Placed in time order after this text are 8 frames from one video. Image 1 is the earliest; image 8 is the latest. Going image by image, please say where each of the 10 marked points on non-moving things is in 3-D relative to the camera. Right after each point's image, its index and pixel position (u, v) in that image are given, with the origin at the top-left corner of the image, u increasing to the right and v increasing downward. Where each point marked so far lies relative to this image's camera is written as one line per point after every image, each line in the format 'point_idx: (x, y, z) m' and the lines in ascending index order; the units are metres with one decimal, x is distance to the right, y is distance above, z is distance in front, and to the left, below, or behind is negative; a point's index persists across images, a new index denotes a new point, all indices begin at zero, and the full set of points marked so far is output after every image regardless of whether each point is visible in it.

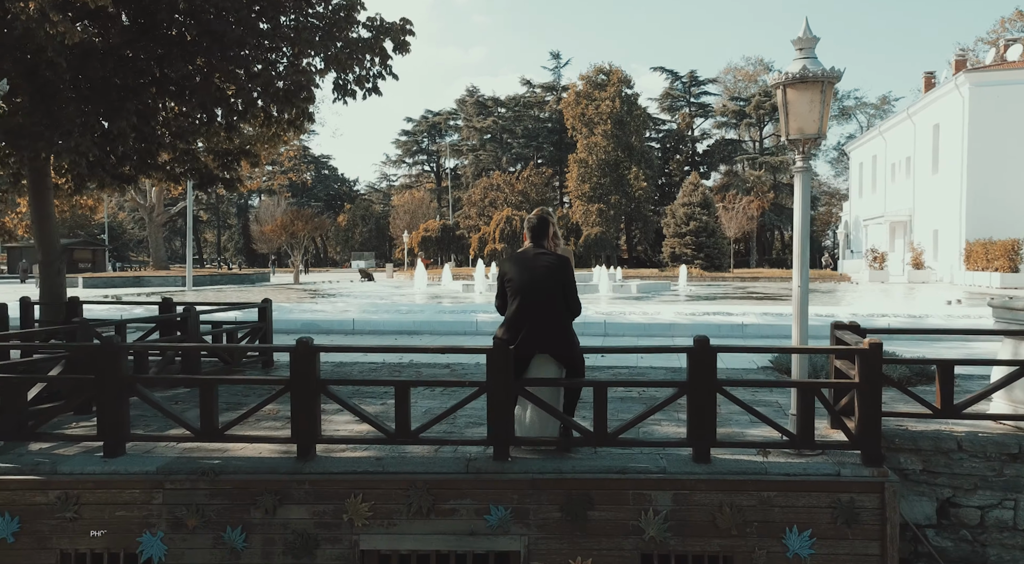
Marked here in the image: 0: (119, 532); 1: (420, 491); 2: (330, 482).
0: (-2.9, -1.8, +6.1) m
1: (-0.7, -1.5, +6.0) m
2: (-1.3, -1.5, +6.1) m
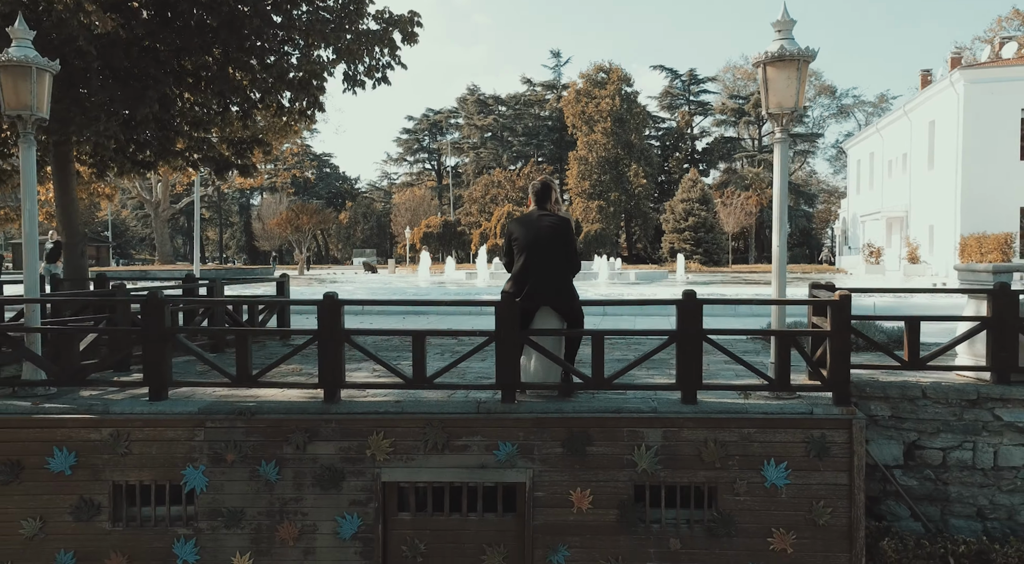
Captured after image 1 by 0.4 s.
0: (-2.8, -1.5, +6.8) m
1: (-0.6, -1.2, +6.7) m
2: (-1.3, -1.1, +6.7) m
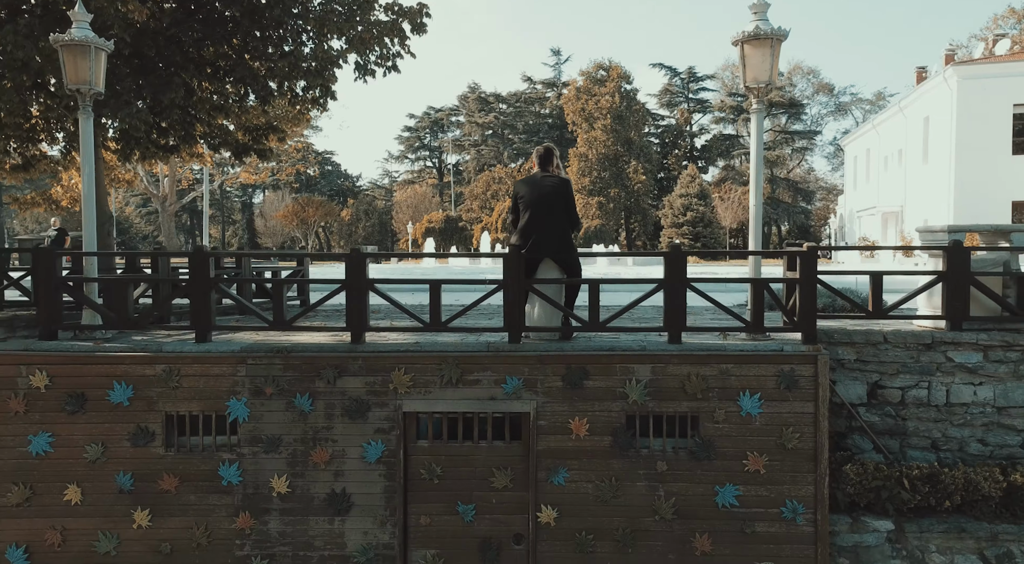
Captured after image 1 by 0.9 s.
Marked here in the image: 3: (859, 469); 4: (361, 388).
0: (-2.8, -1.1, +7.7) m
1: (-0.6, -0.8, +7.6) m
2: (-1.2, -0.7, +7.6) m
3: (+3.2, -1.7, +7.8) m
4: (-1.4, -1.0, +7.7) m
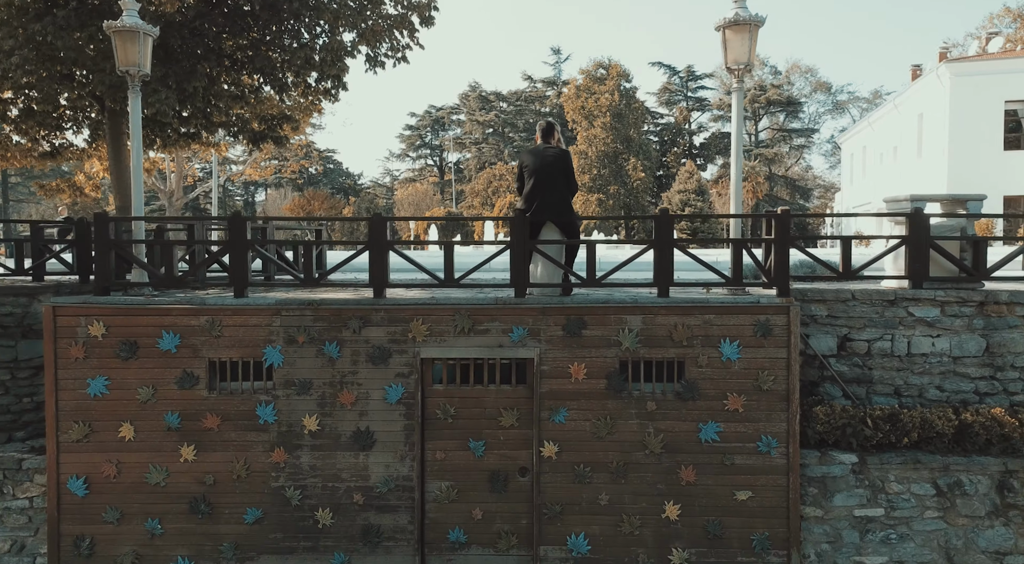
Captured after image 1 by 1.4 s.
0: (-2.7, -0.7, +8.6) m
1: (-0.5, -0.3, +8.5) m
2: (-1.2, -0.3, +8.6) m
3: (+3.3, -1.3, +8.7) m
4: (-1.3, -0.6, +8.6) m
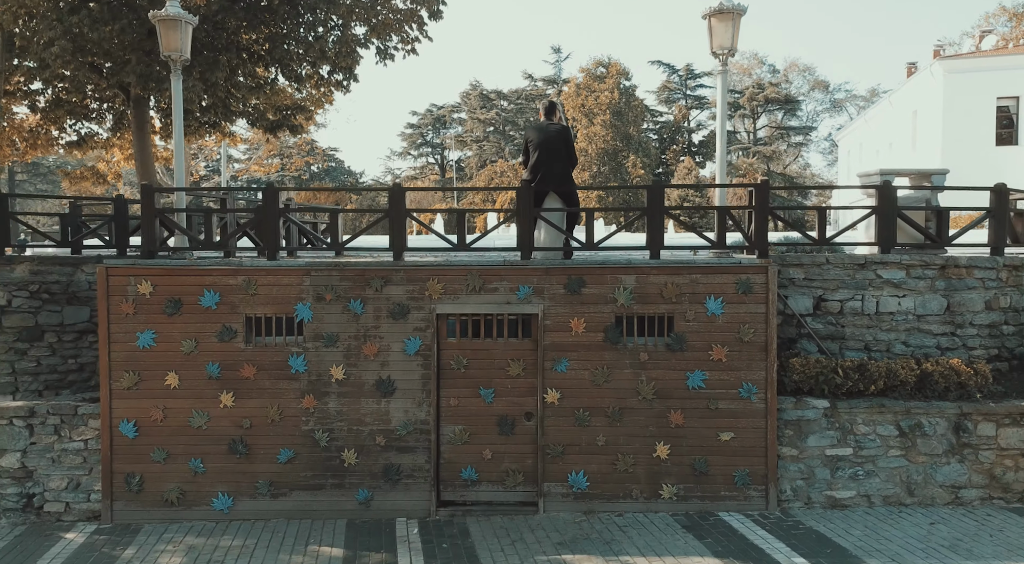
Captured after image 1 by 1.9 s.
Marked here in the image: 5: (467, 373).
0: (-2.6, -0.2, +9.6) m
1: (-0.4, +0.1, +9.5) m
2: (-1.1, +0.1, +9.5) m
3: (+3.3, -0.9, +9.7) m
4: (-1.2, -0.1, +9.6) m
5: (-0.5, -1.0, +9.6) m
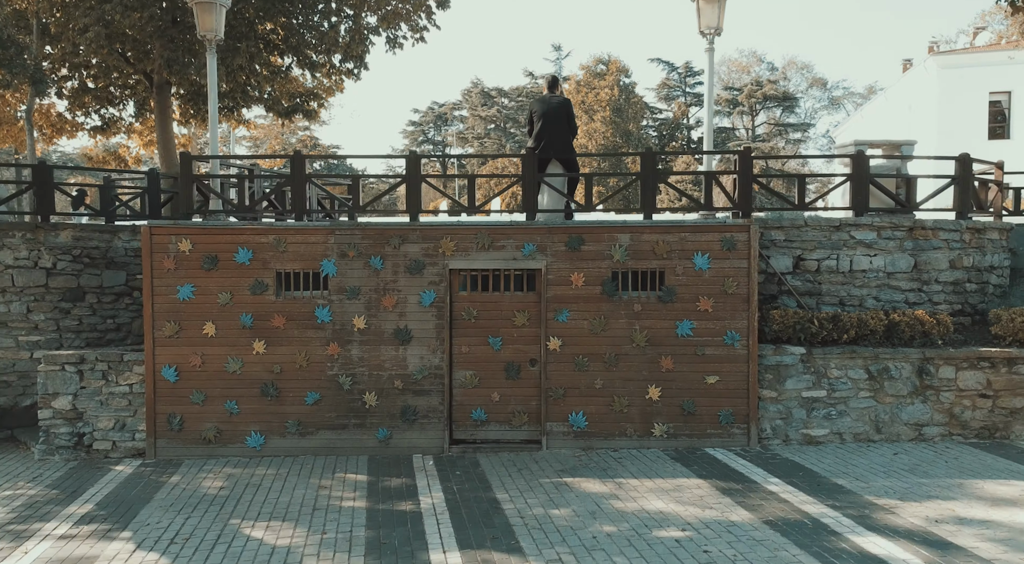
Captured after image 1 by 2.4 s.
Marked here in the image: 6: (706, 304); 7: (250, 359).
0: (-2.5, +0.3, +10.6) m
1: (-0.3, +0.6, +10.5) m
2: (-1.0, +0.7, +10.5) m
3: (+3.4, -0.4, +10.6) m
4: (-1.2, +0.4, +10.5) m
5: (-0.4, -0.5, +10.6) m
6: (+2.4, -0.3, +10.4) m
7: (-3.3, -1.0, +10.6) m
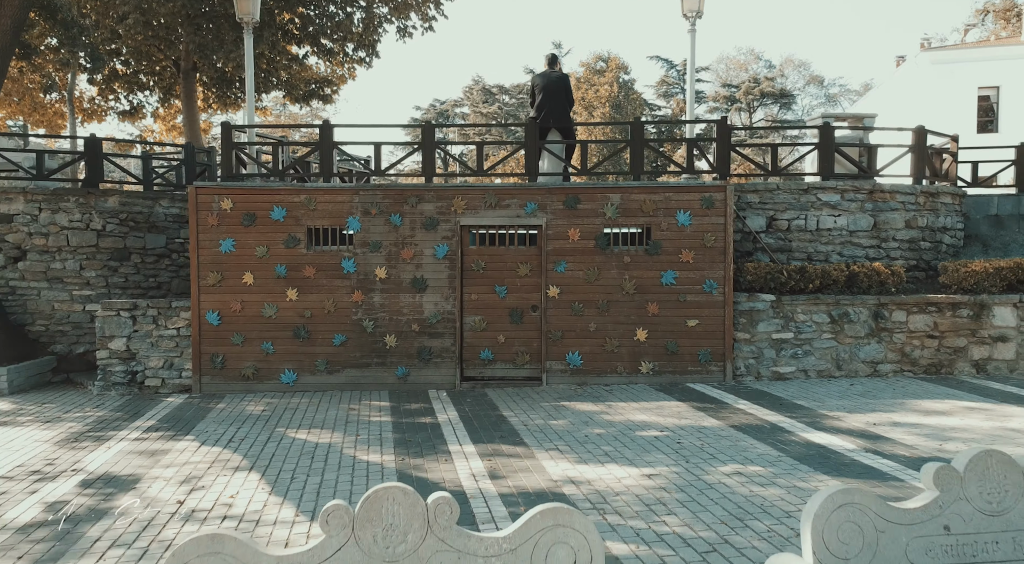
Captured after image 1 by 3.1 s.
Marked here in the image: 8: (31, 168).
0: (-2.5, +0.9, +11.9) m
1: (-0.3, +1.2, +11.8) m
2: (-1.0, +1.3, +11.9) m
3: (+3.5, +0.2, +12.0) m
4: (-1.1, +1.0, +11.9) m
5: (-0.4, +0.1, +11.9) m
6: (+2.4, +0.4, +11.7) m
7: (-3.2, -0.3, +12.0) m
8: (-7.8, +1.8, +13.8) m
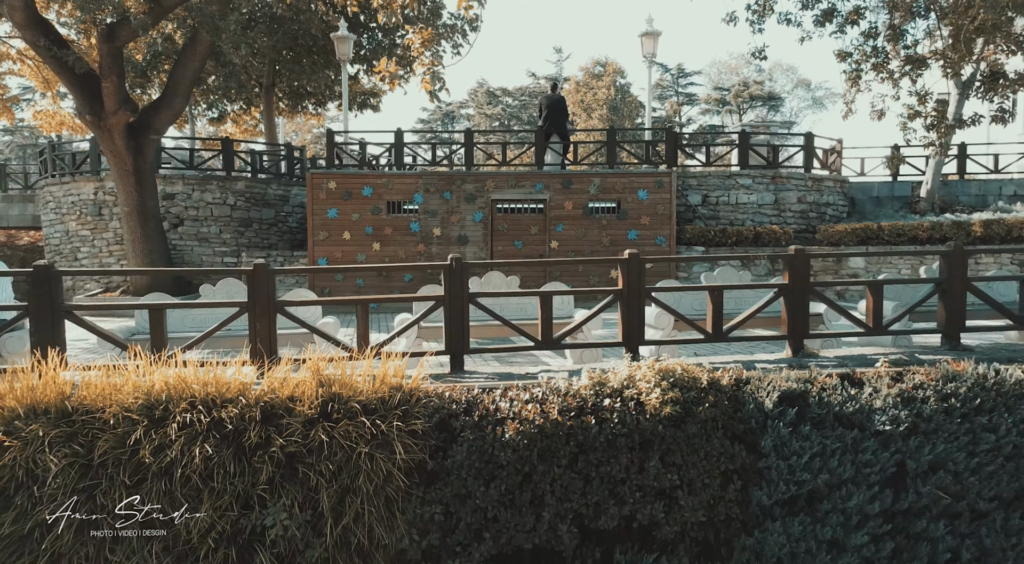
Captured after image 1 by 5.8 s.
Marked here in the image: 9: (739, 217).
0: (-2.2, +1.8, +17.5) m
1: (0.0, +2.1, +17.4) m
2: (-0.7, +2.2, +17.5) m
3: (+3.8, +1.1, +17.6) m
4: (-0.8, +1.9, +17.5) m
5: (-0.1, +1.0, +17.5) m
6: (+2.7, +1.3, +17.3) m
7: (-3.0, +0.6, +17.5) m
8: (-7.5, +2.8, +19.3) m
9: (+4.9, +1.4, +18.0) m
